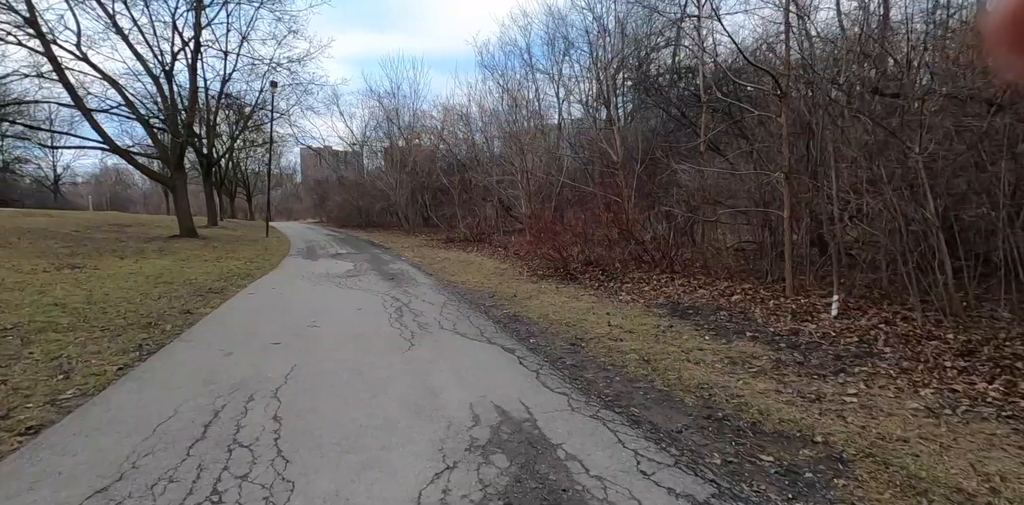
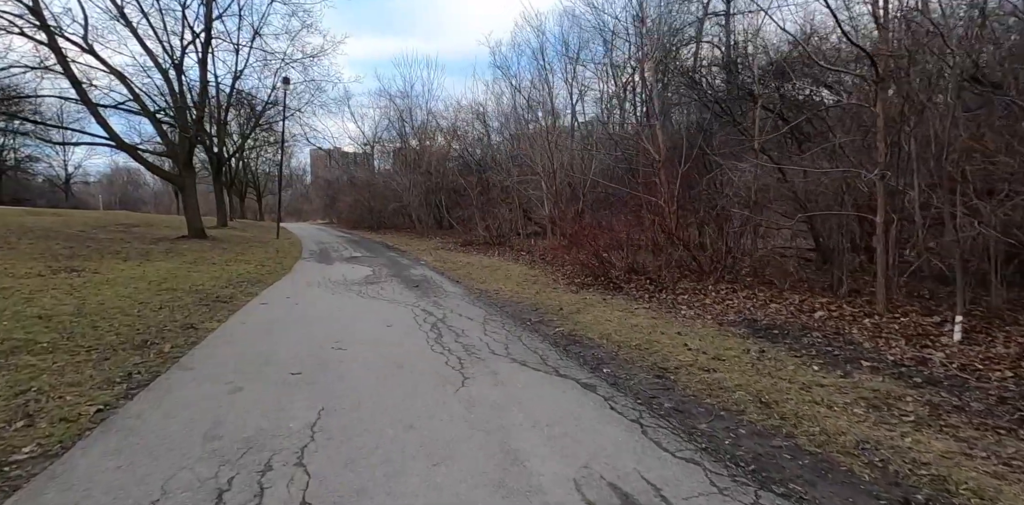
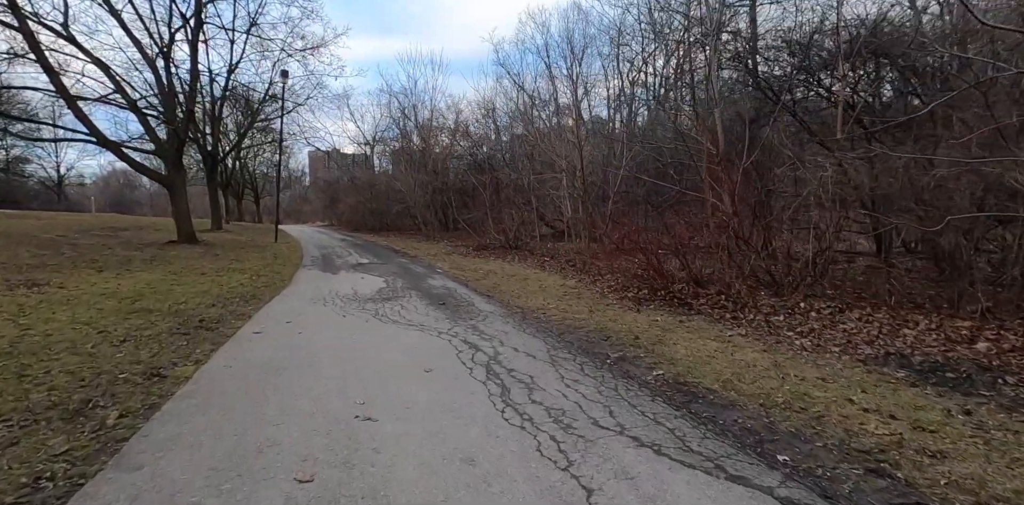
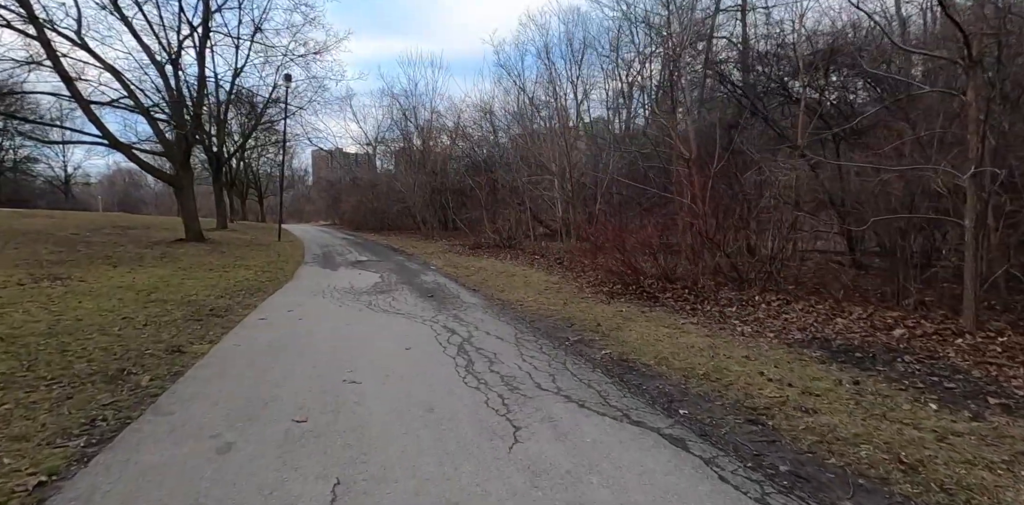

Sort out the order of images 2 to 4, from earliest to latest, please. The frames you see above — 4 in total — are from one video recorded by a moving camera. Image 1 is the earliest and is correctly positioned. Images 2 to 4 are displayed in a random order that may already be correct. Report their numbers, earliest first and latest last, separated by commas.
2, 4, 3
